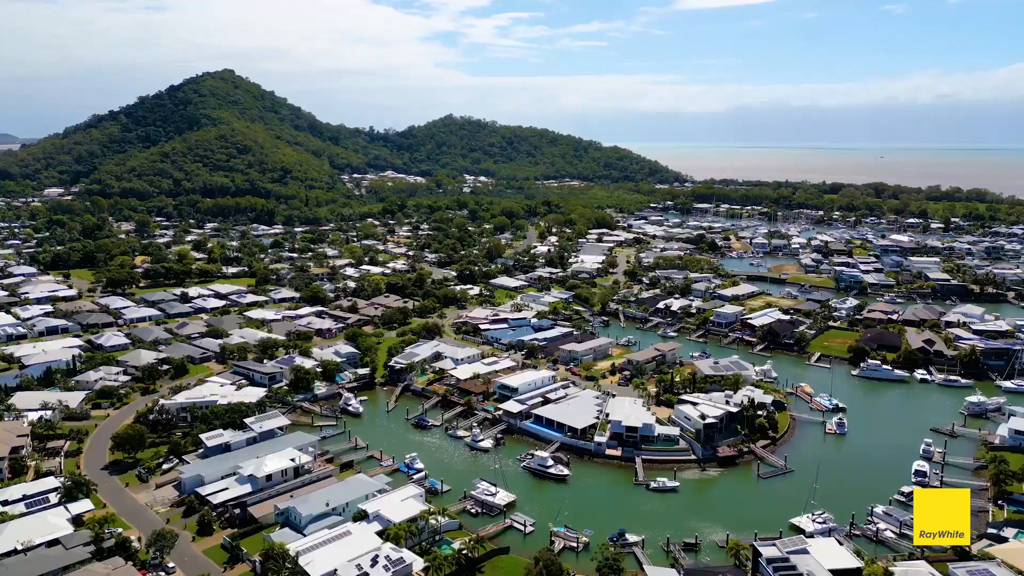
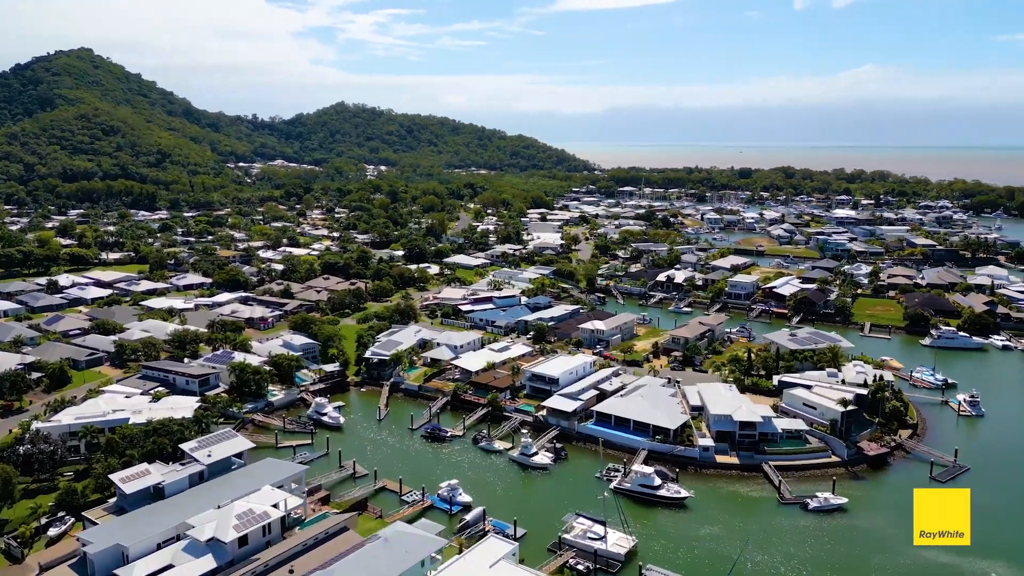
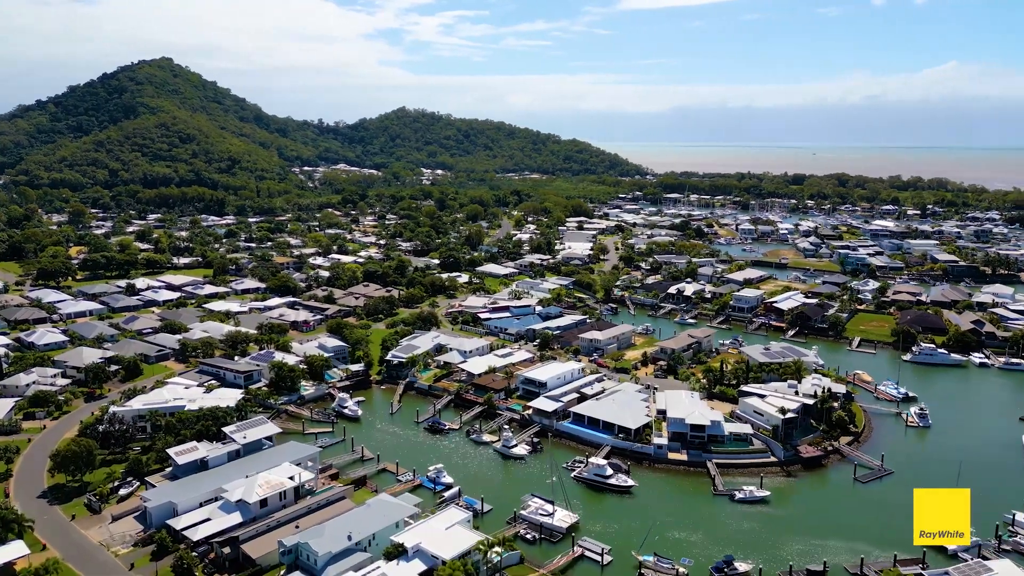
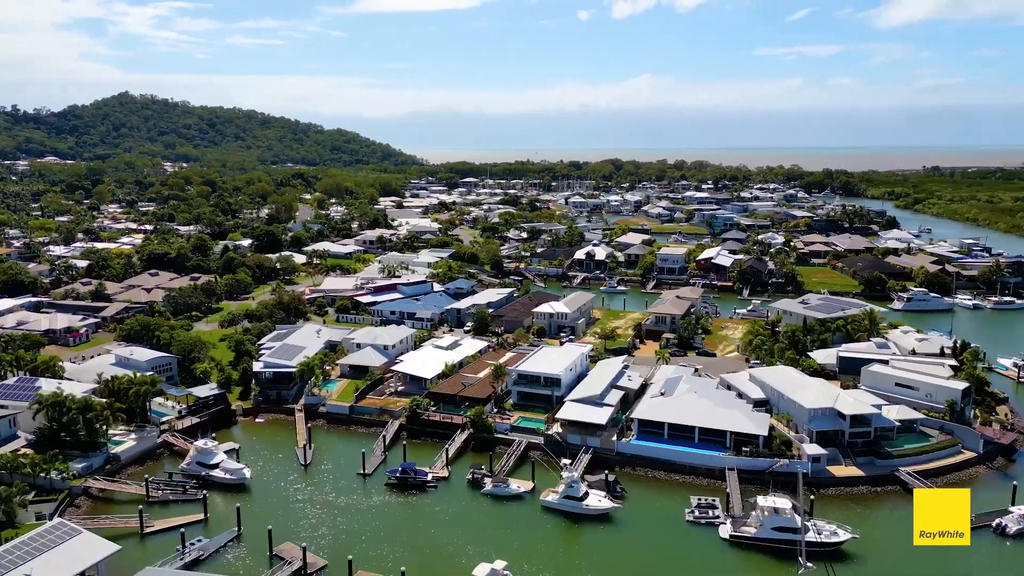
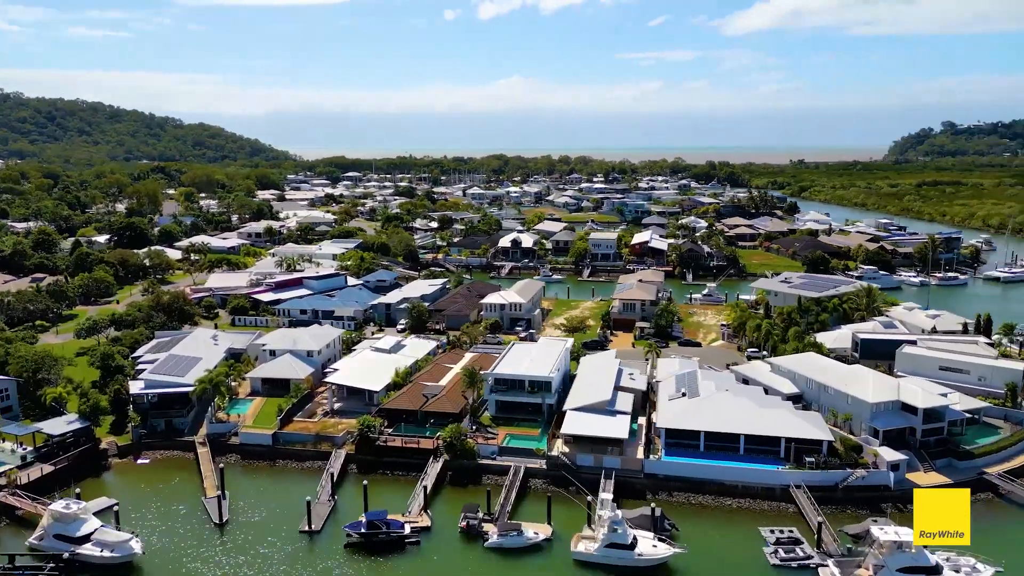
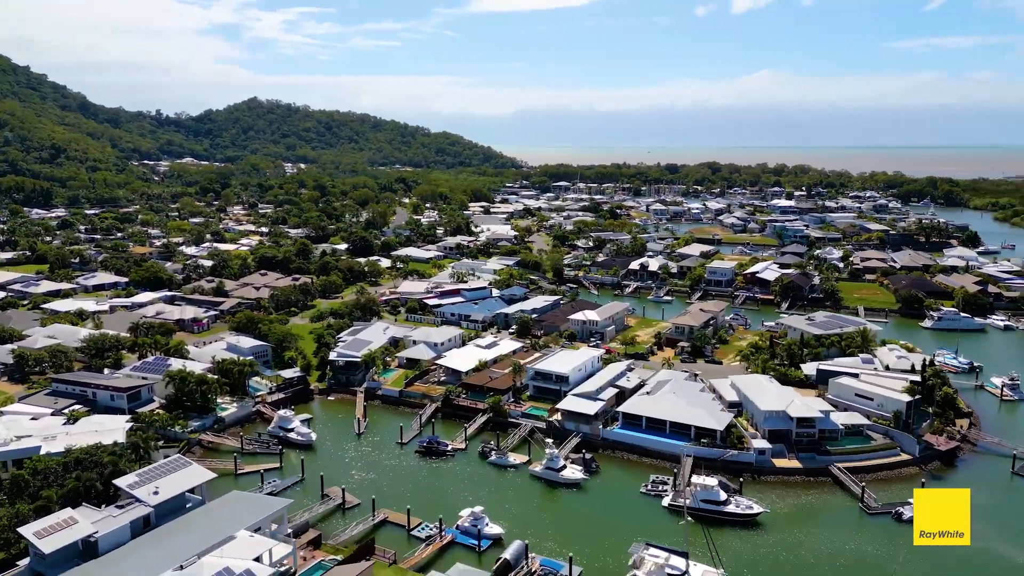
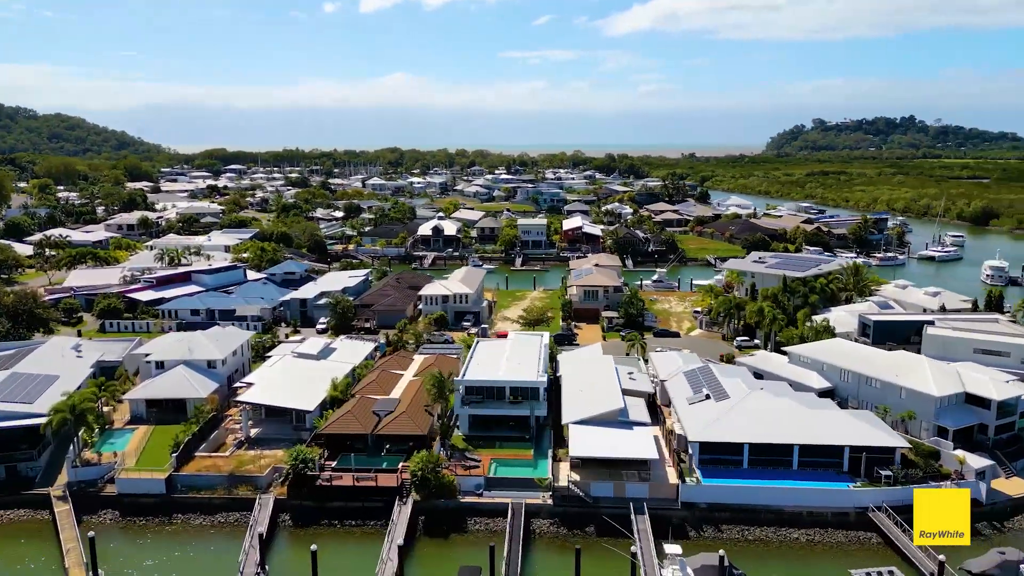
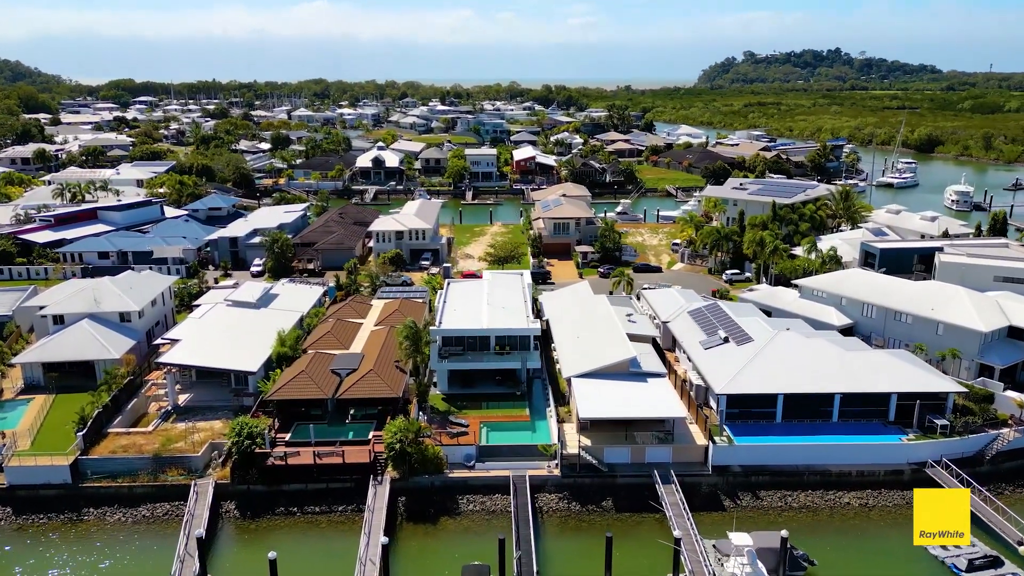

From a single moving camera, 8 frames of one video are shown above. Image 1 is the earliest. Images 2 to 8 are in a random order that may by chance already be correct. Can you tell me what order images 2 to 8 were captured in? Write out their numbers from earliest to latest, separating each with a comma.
3, 2, 6, 4, 5, 7, 8
